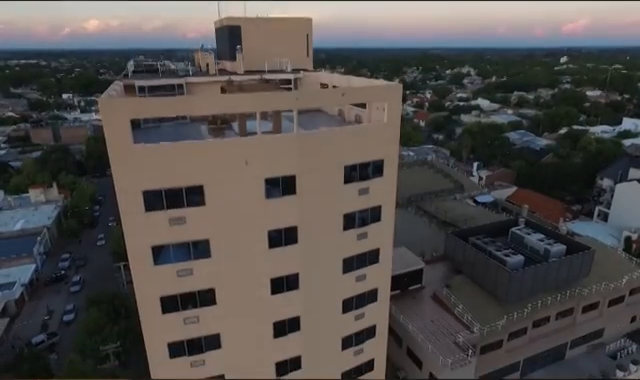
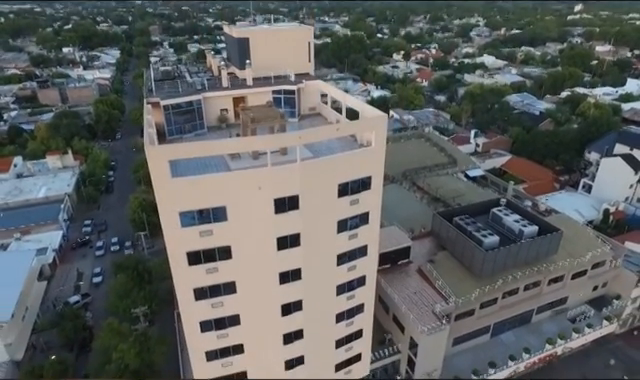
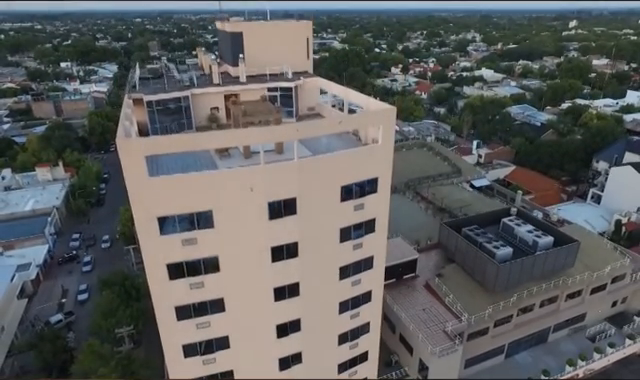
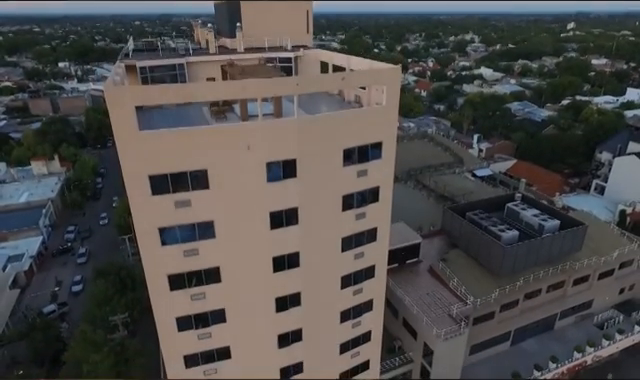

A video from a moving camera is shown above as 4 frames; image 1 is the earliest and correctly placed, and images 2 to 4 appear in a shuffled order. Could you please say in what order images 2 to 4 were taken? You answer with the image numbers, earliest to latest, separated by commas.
4, 3, 2
